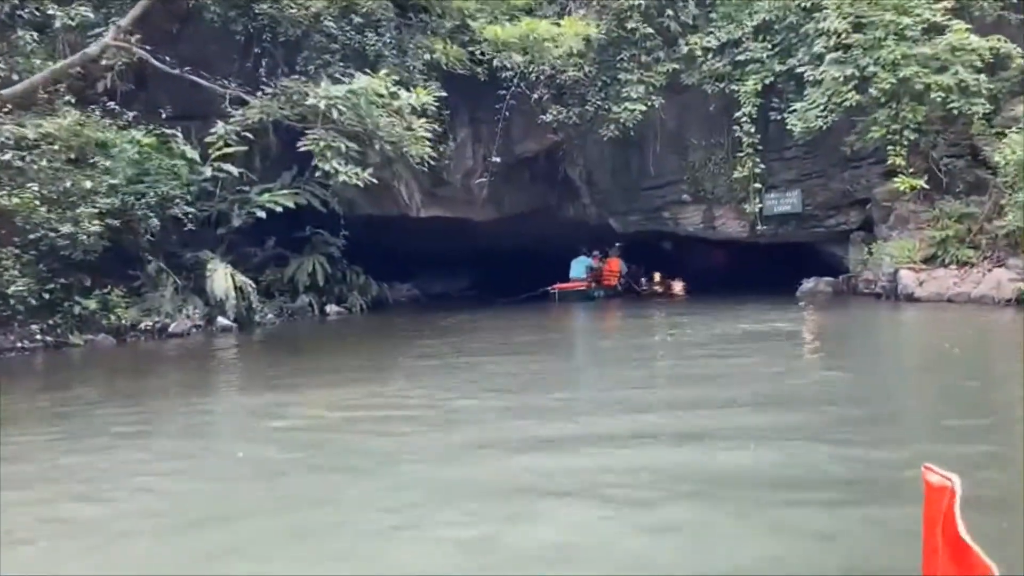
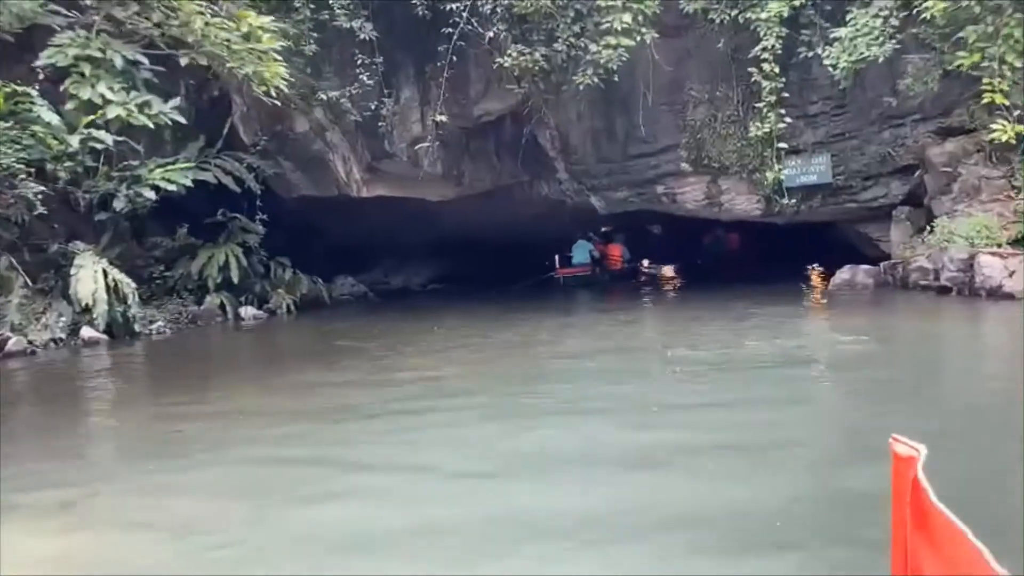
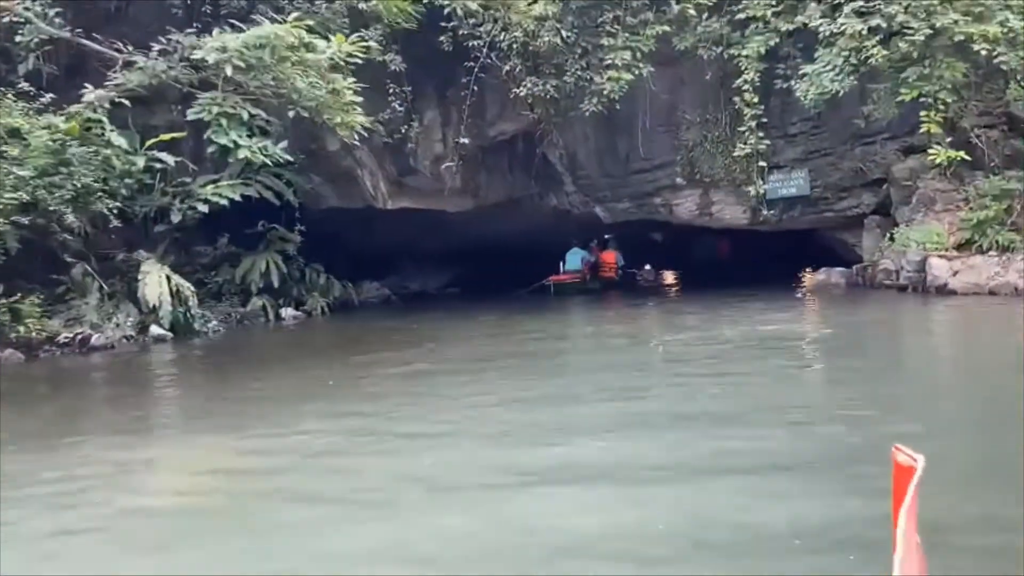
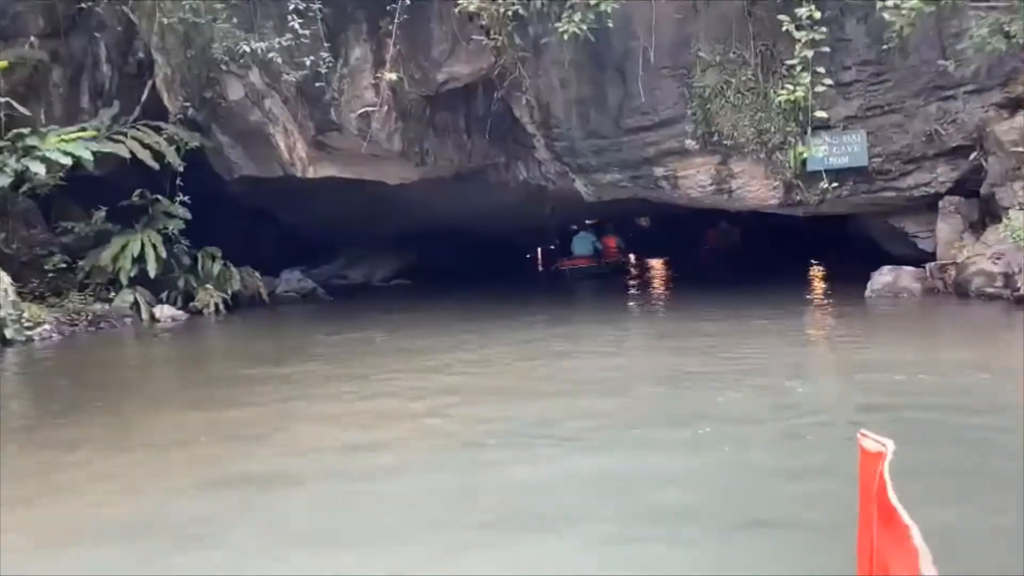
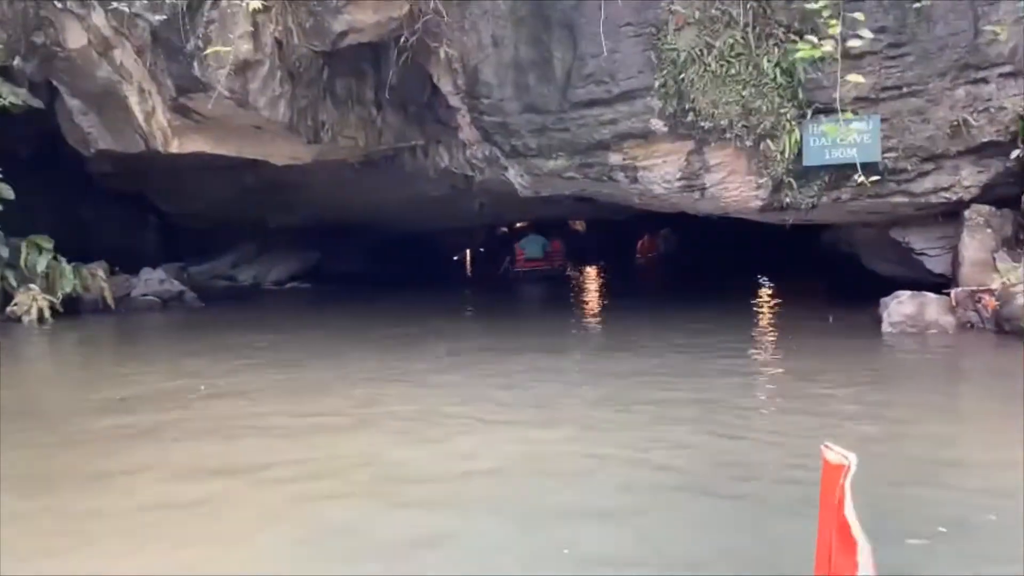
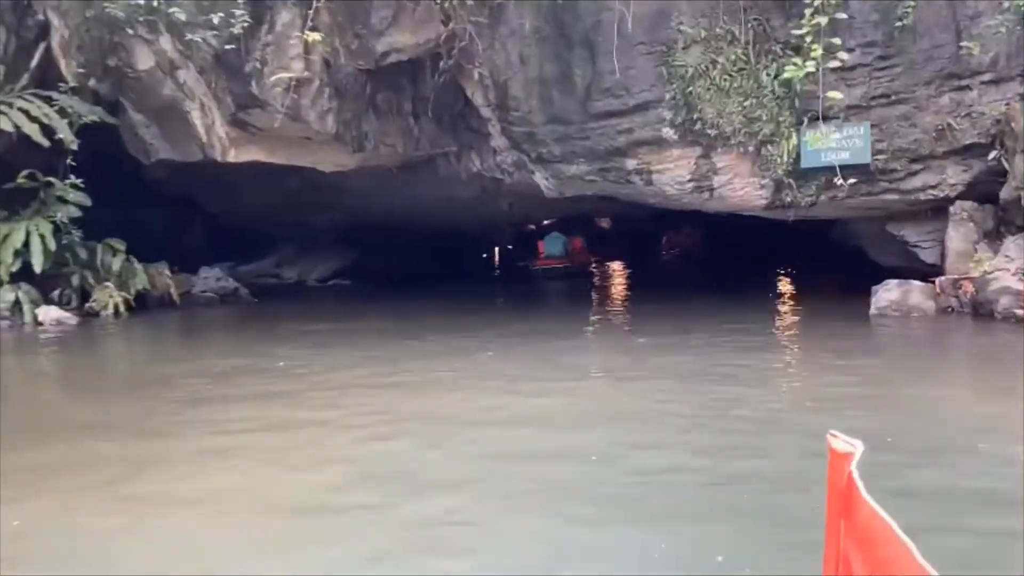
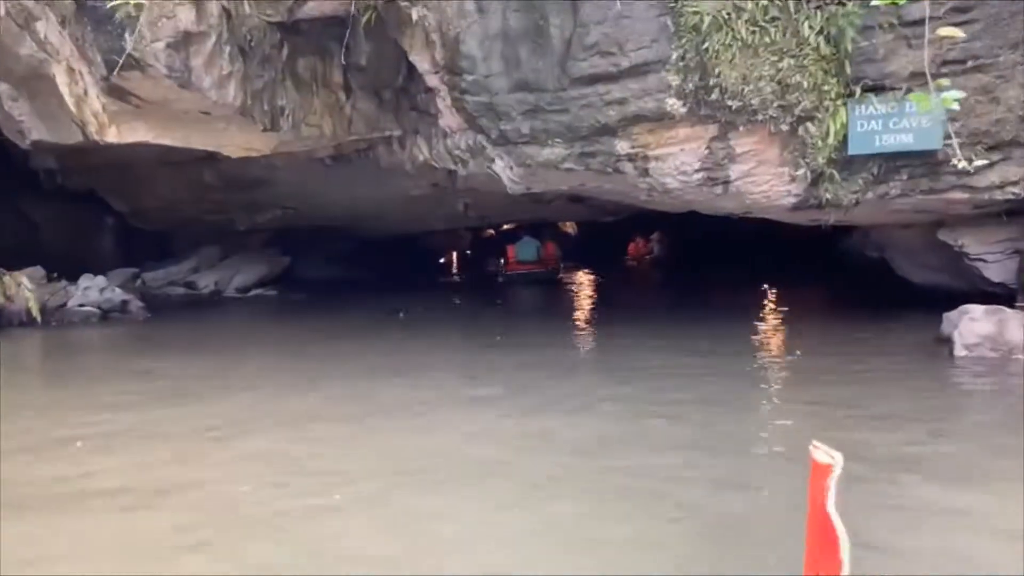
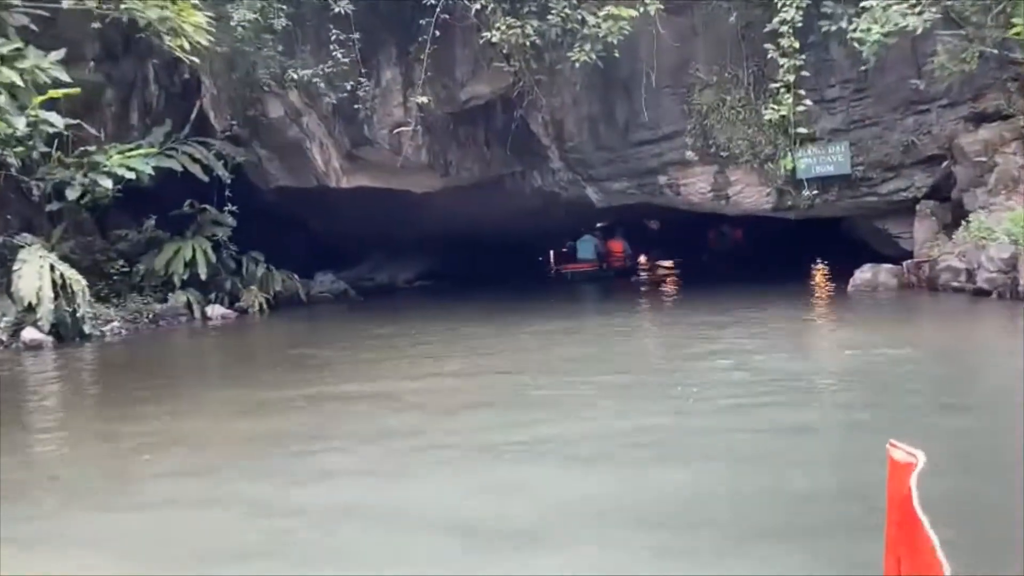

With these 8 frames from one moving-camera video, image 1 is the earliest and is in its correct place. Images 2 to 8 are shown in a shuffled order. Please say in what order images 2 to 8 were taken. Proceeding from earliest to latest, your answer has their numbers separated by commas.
3, 2, 8, 4, 6, 5, 7
